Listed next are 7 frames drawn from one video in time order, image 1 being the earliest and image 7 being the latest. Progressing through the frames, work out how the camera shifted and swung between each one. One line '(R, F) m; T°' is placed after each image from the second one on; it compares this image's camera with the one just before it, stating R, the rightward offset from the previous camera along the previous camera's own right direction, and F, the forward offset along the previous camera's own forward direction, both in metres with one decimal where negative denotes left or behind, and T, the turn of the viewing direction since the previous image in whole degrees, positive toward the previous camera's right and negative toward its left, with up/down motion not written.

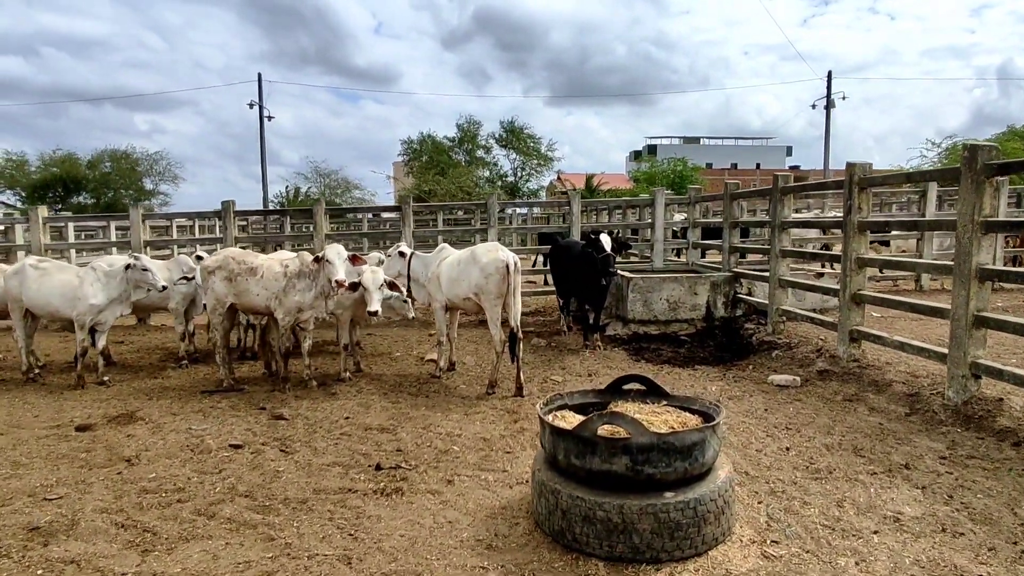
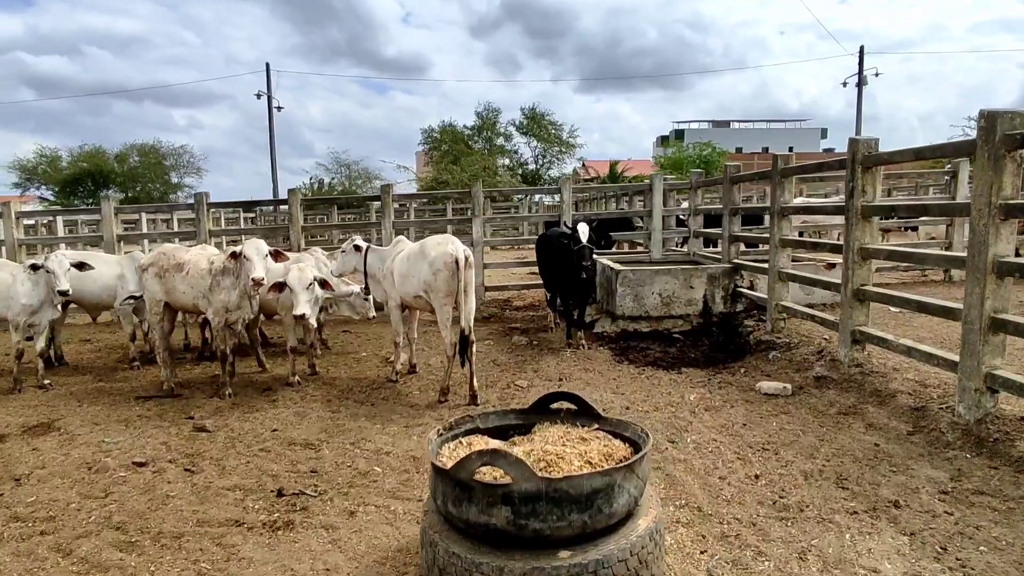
(+0.8, +0.7) m; -3°
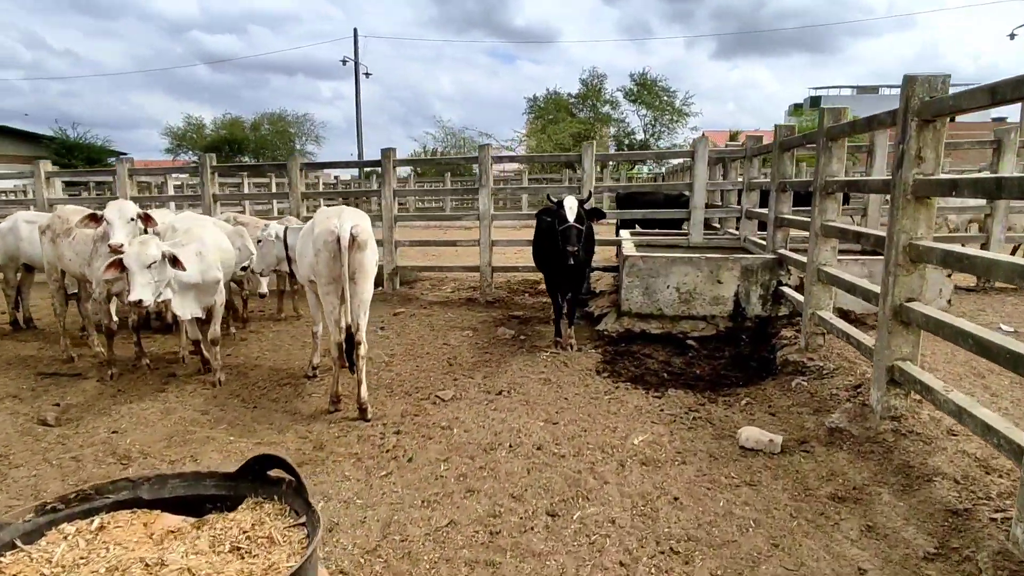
(+1.6, +1.6) m; -11°
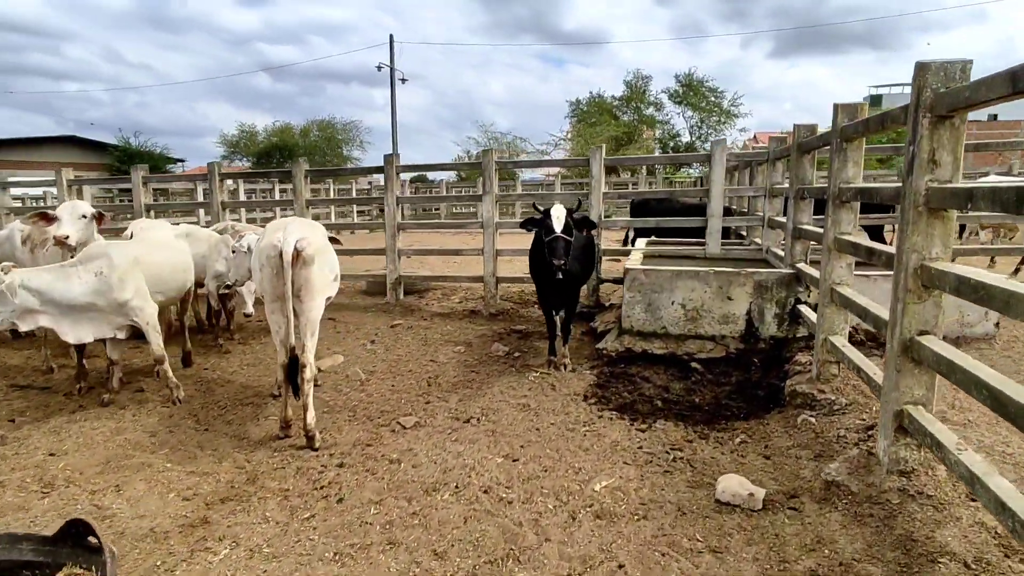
(+0.6, +0.5) m; -5°
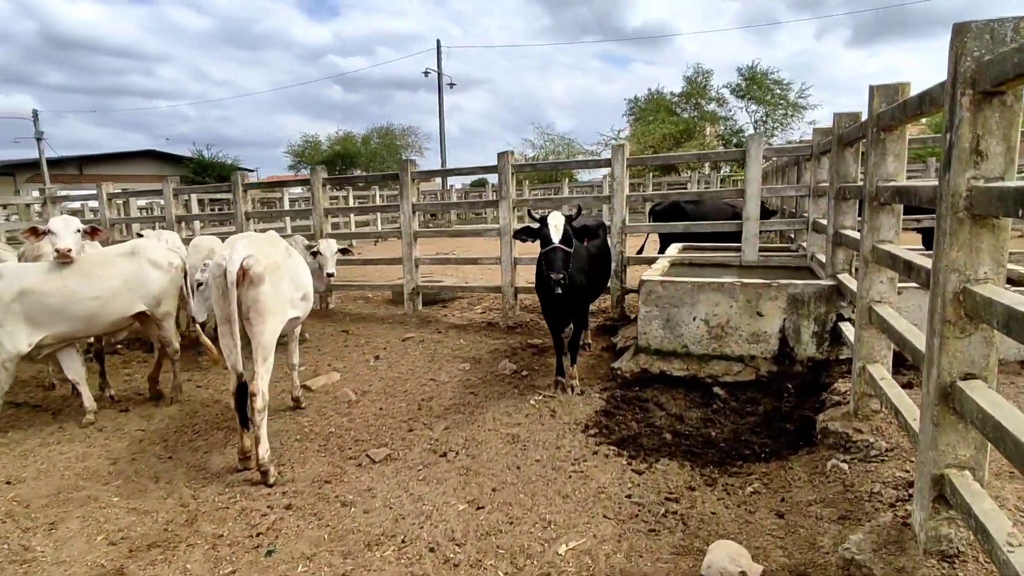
(+0.6, +0.6) m; -6°
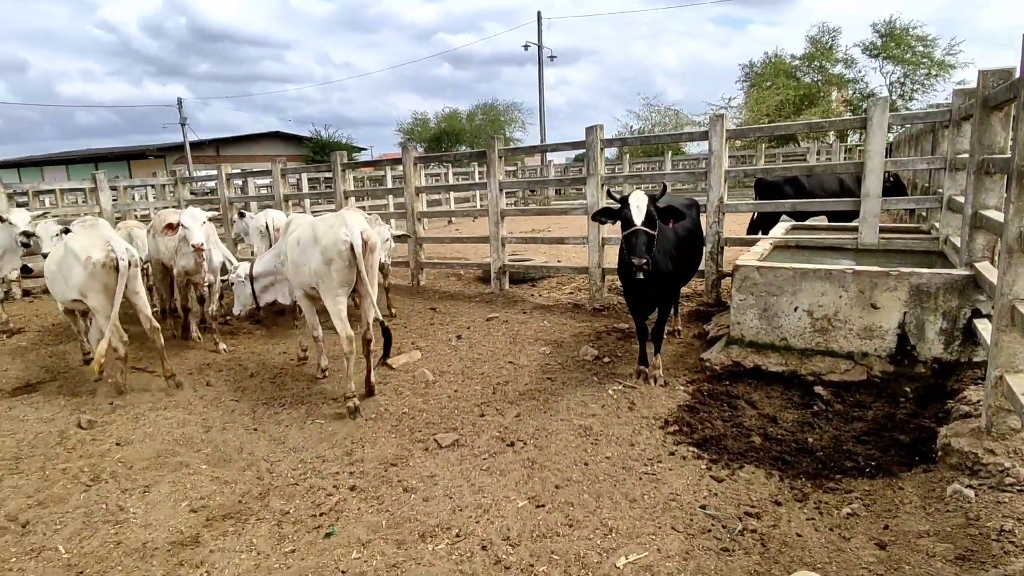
(+0.2, +0.3) m; -9°
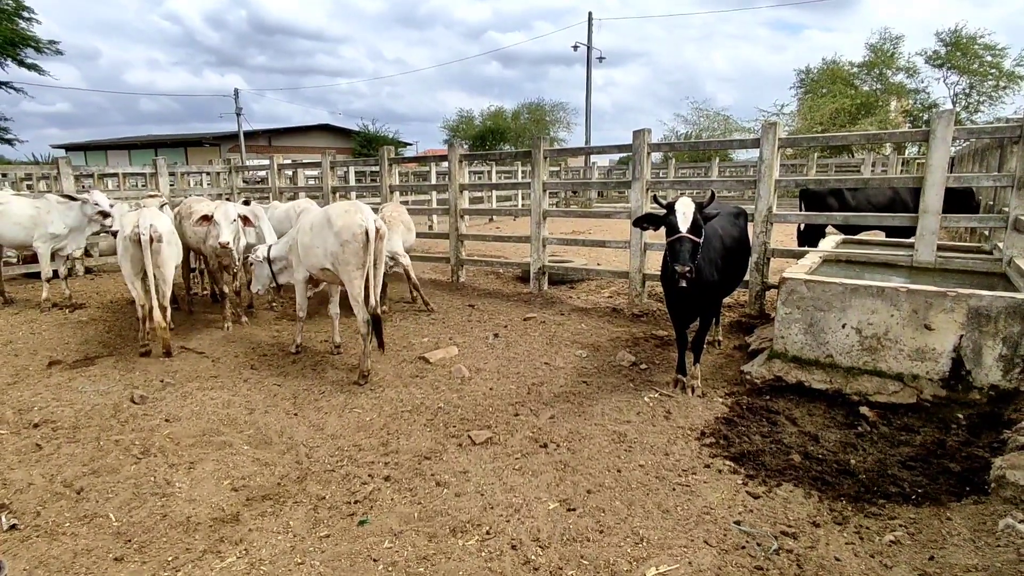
(0.0, 0.0) m; -3°
